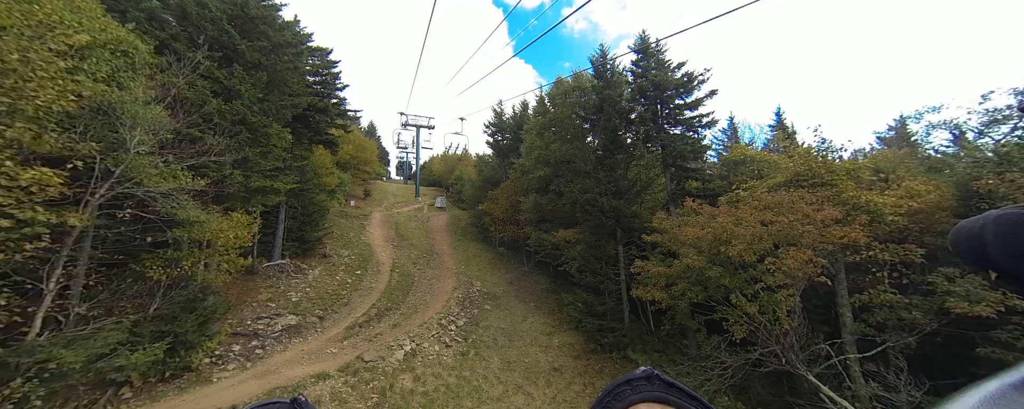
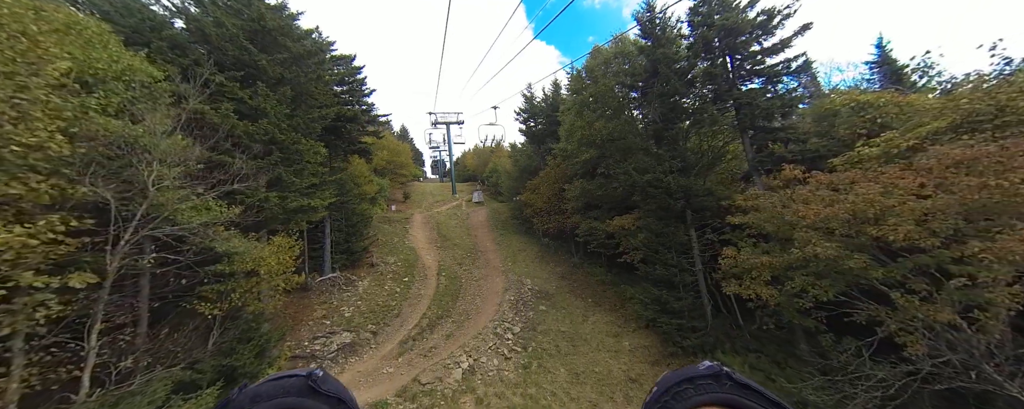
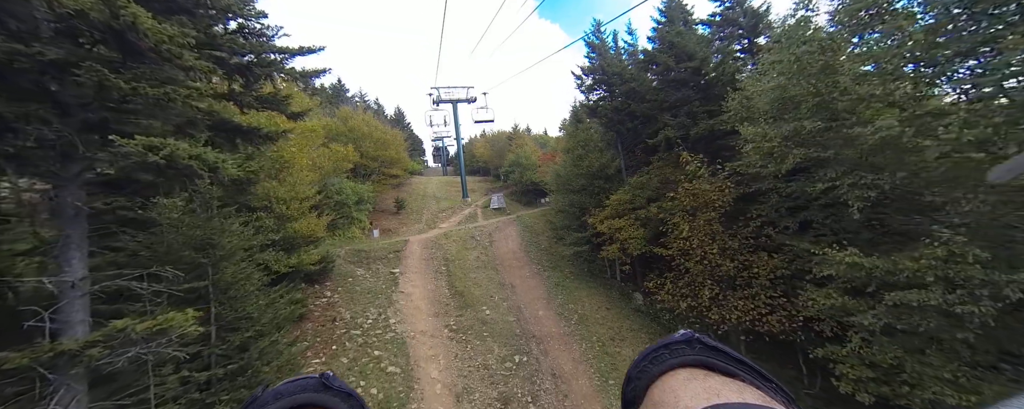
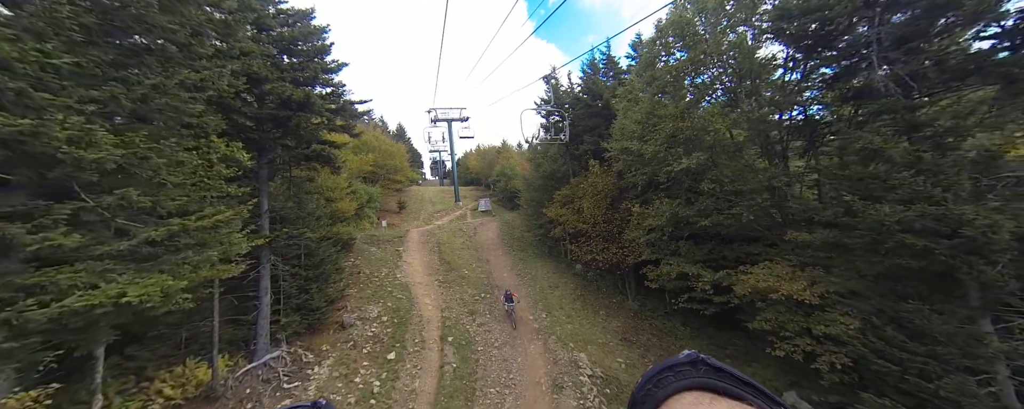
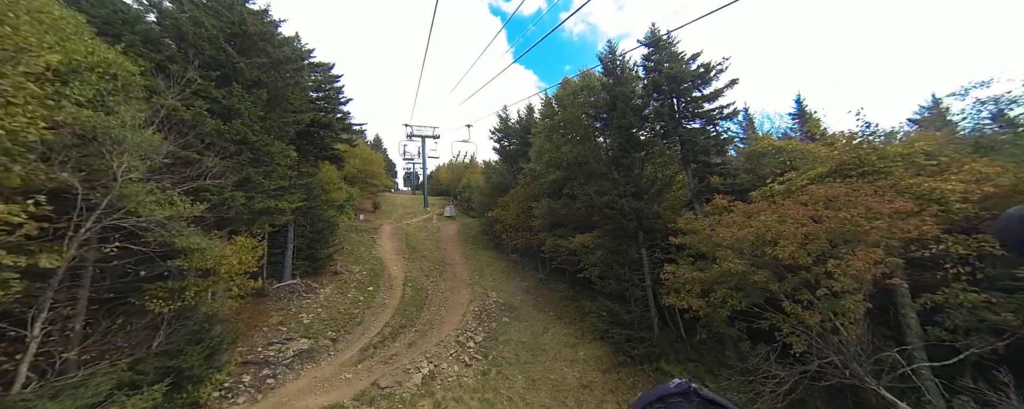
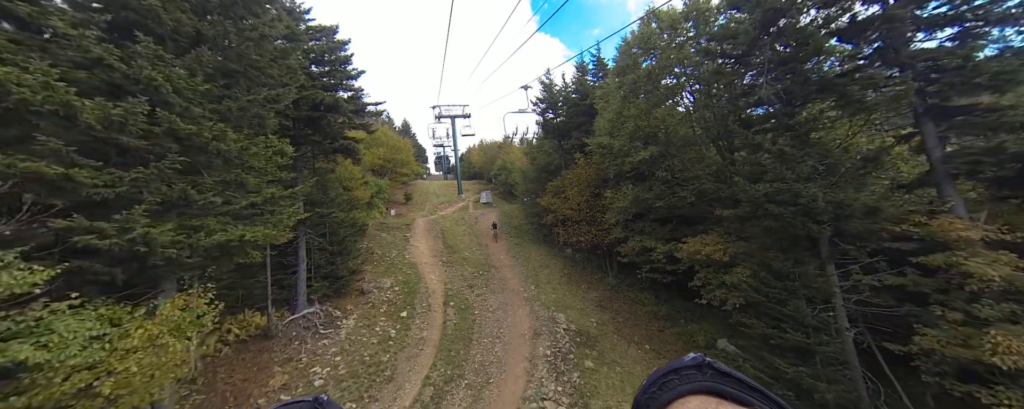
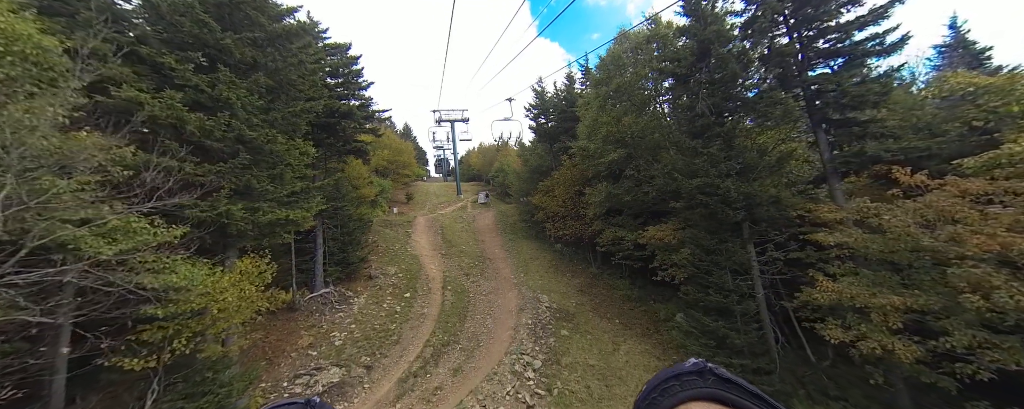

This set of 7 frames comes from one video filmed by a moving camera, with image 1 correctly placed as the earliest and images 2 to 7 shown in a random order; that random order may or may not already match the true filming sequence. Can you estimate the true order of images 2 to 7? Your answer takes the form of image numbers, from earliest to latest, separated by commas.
5, 2, 7, 6, 4, 3
